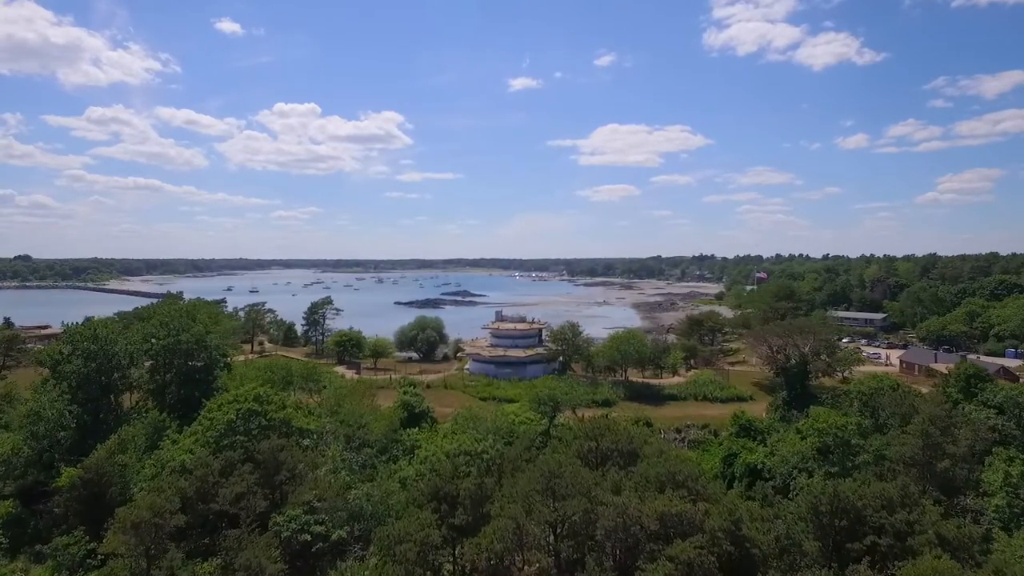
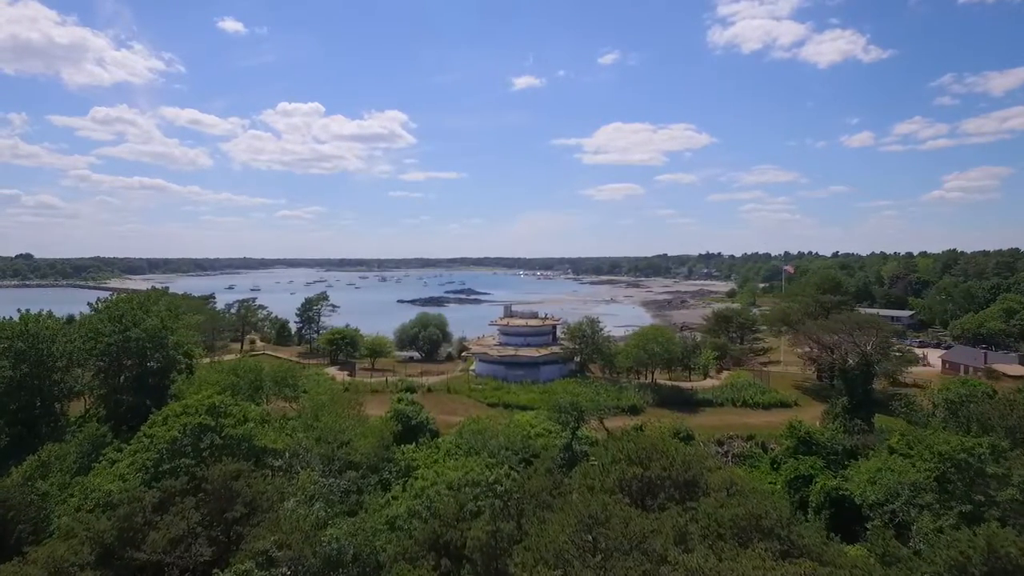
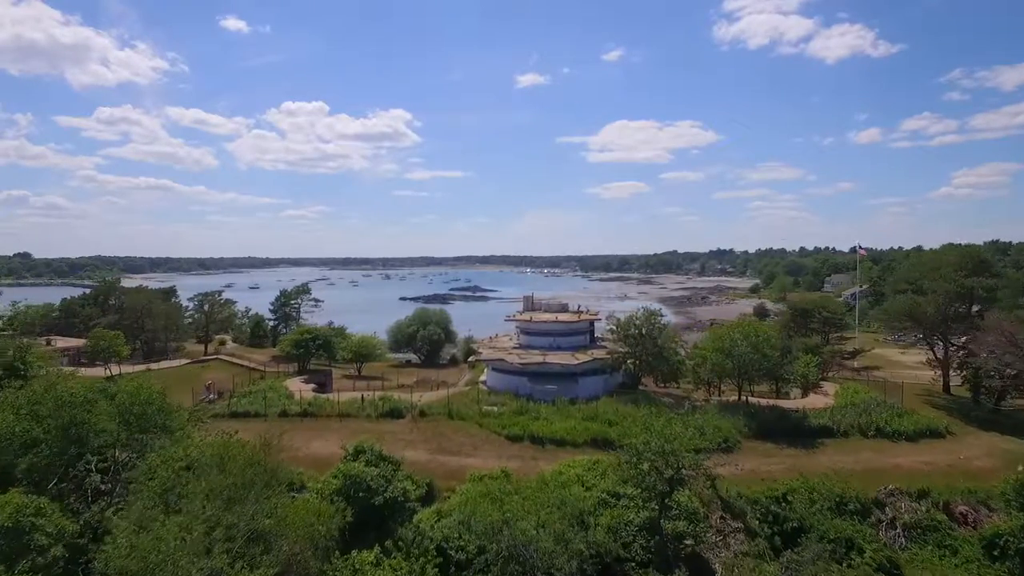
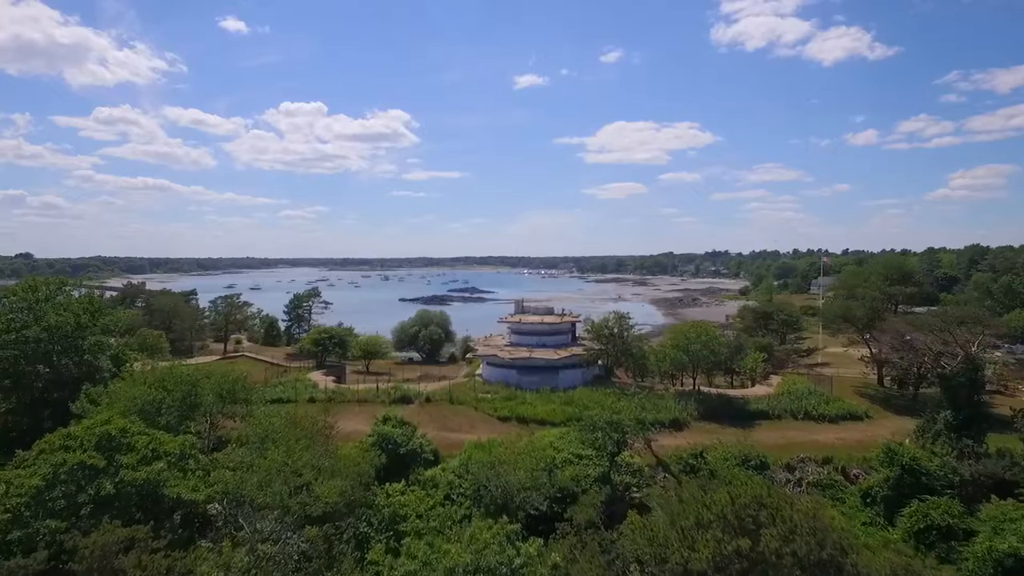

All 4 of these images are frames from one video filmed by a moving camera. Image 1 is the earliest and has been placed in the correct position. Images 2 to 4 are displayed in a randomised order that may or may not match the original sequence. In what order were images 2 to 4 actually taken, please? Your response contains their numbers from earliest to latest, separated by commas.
2, 4, 3
